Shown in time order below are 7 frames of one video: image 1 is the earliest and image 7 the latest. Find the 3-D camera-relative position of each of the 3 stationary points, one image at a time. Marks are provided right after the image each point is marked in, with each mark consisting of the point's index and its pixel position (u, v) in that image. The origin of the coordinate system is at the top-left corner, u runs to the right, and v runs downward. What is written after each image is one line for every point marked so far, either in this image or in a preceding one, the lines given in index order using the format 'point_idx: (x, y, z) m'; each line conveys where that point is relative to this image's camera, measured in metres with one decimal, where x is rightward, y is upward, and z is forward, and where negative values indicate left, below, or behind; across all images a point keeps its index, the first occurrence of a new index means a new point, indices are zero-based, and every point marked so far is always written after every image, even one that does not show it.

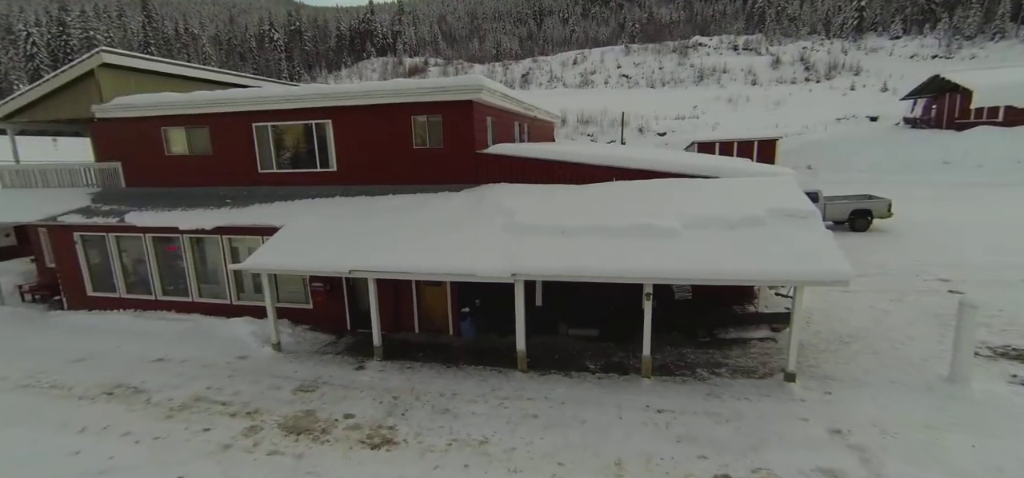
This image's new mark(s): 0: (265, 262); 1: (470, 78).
0: (-4.7, -0.4, +8.8) m
1: (-0.9, +3.5, +10.1) m
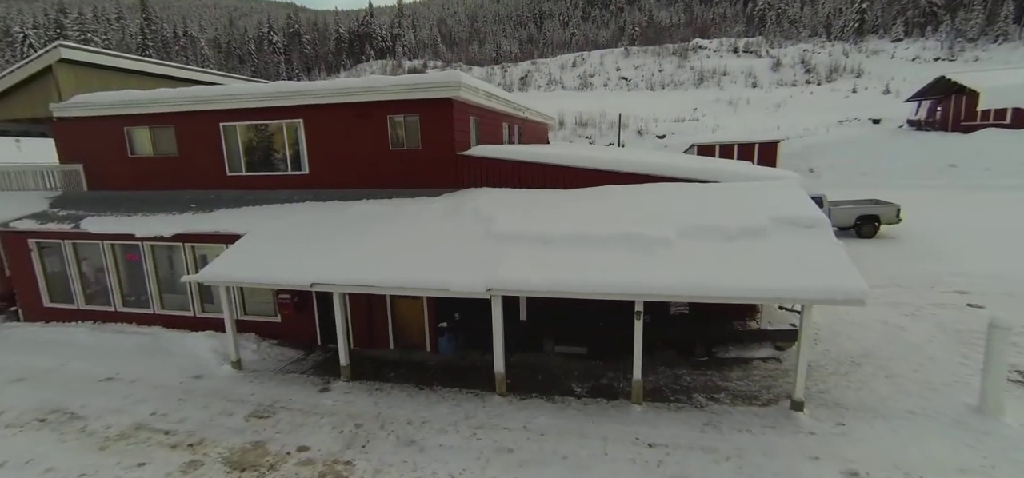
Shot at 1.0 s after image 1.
0: (-5.1, -0.6, +8.1) m
1: (-1.3, +3.3, +9.3) m
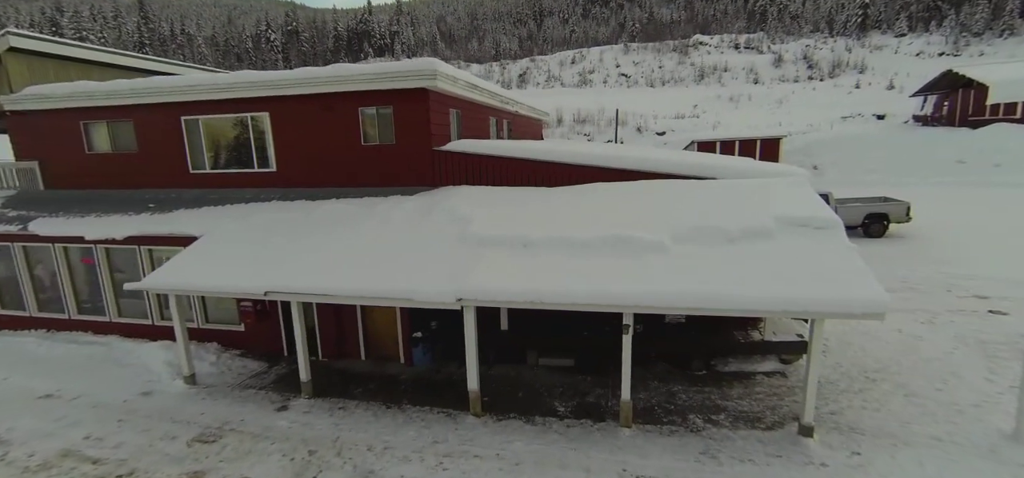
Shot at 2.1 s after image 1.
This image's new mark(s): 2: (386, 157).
0: (-5.4, -0.7, +7.3) m
1: (-1.6, +3.3, +8.6) m
2: (-2.6, +1.7, +9.3) m
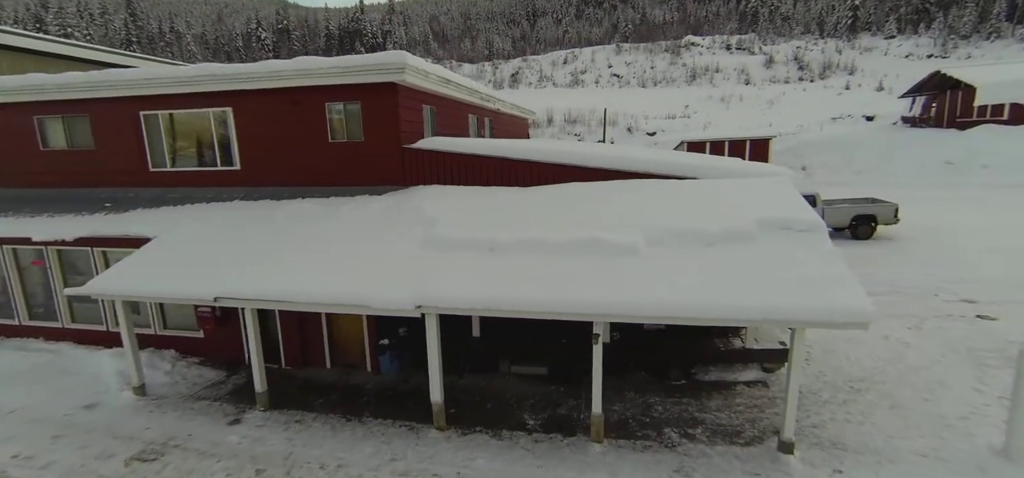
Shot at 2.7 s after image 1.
0: (-5.9, -0.7, +6.9) m
1: (-2.1, +3.3, +8.1) m
2: (-3.1, +1.6, +8.9) m
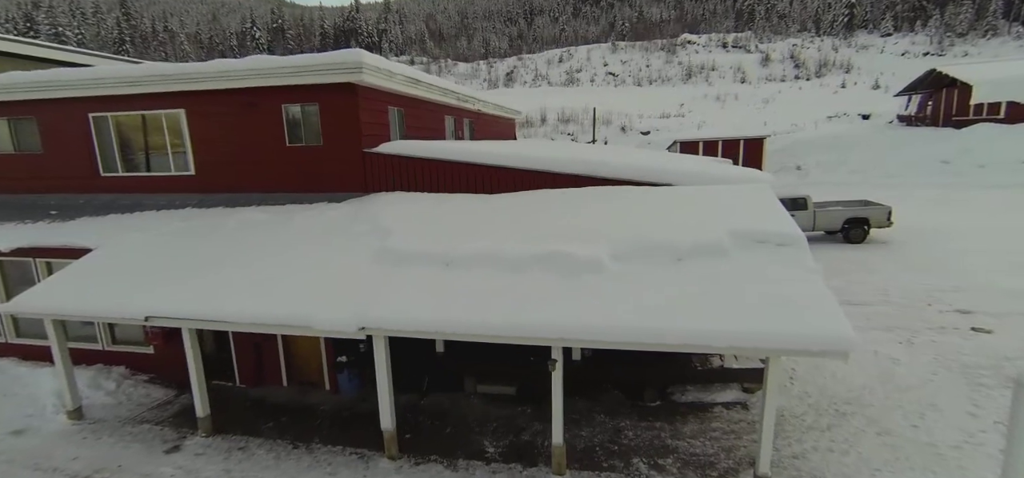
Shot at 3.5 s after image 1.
0: (-6.5, -0.9, +6.4) m
1: (-2.7, +3.1, +7.6) m
2: (-3.6, +1.4, +8.4) m
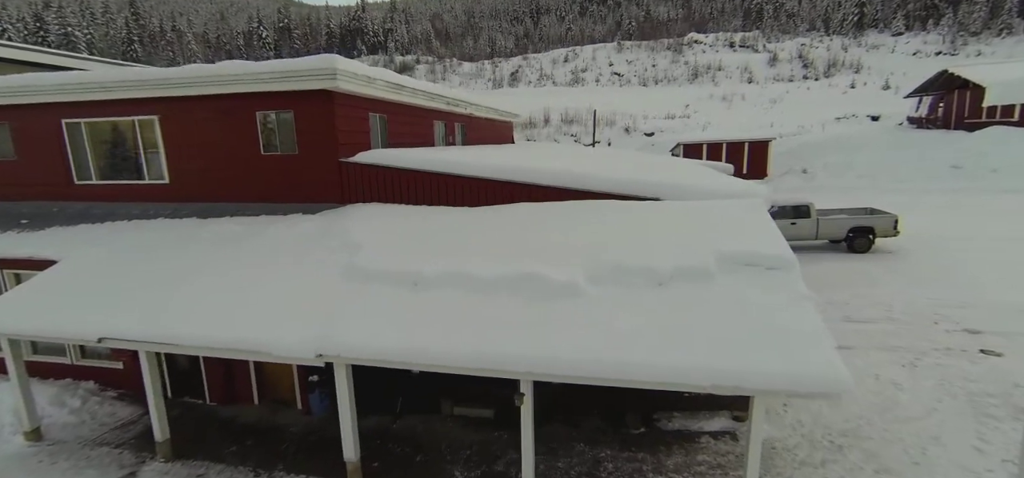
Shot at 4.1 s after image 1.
0: (-6.8, -1.1, +6.1) m
1: (-3.0, +2.9, +7.3) m
2: (-3.9, +1.2, +8.1) m
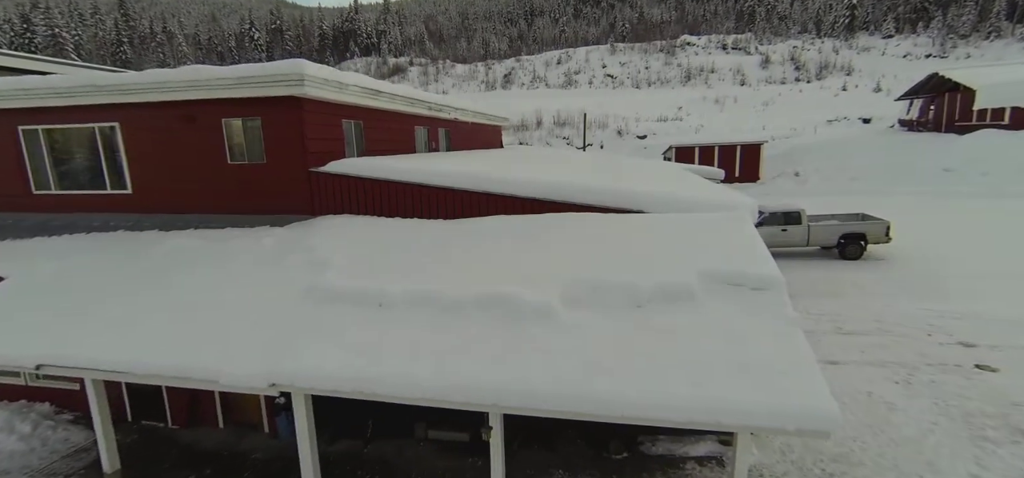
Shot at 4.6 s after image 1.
0: (-7.1, -1.3, +5.7) m
1: (-3.3, +2.7, +6.9) m
2: (-4.3, +1.0, +7.7) m
